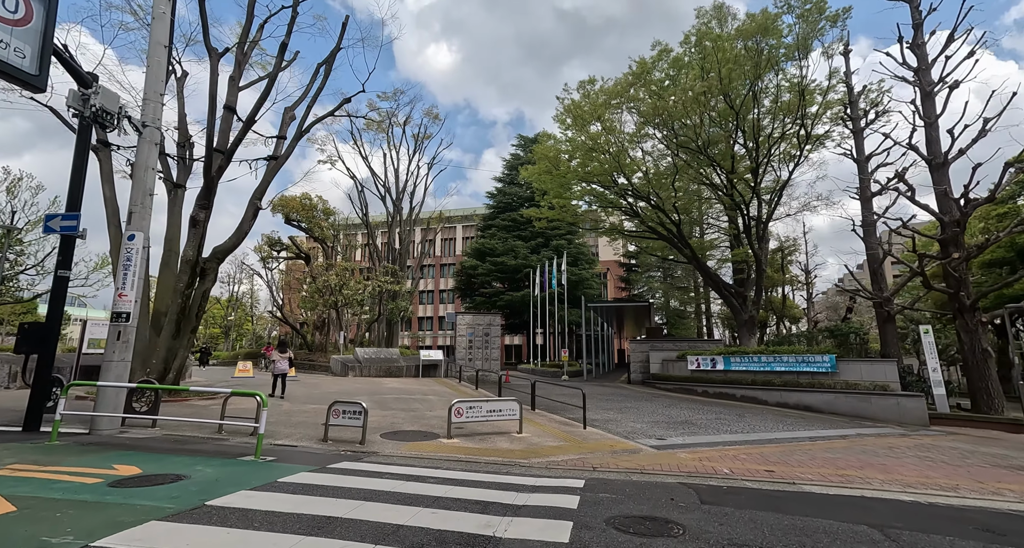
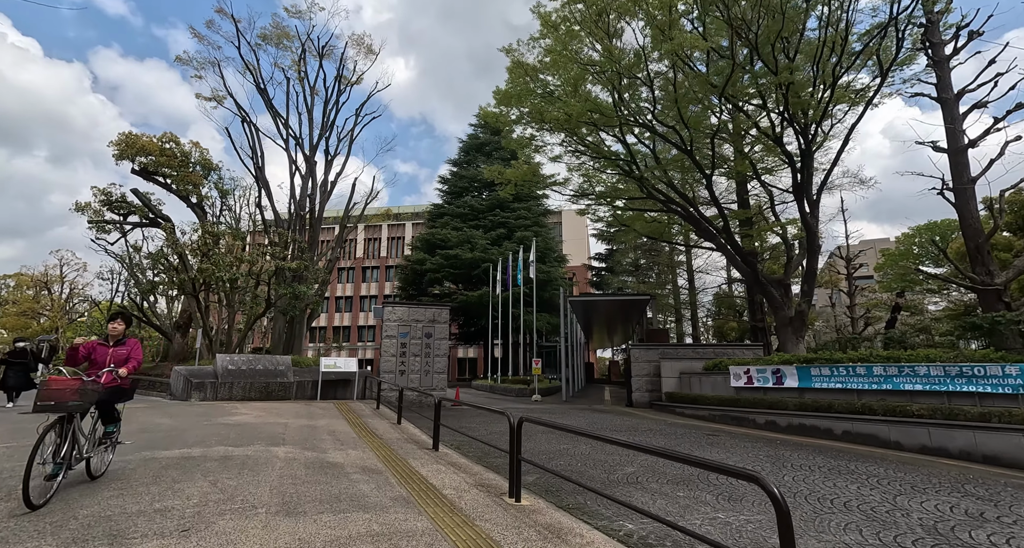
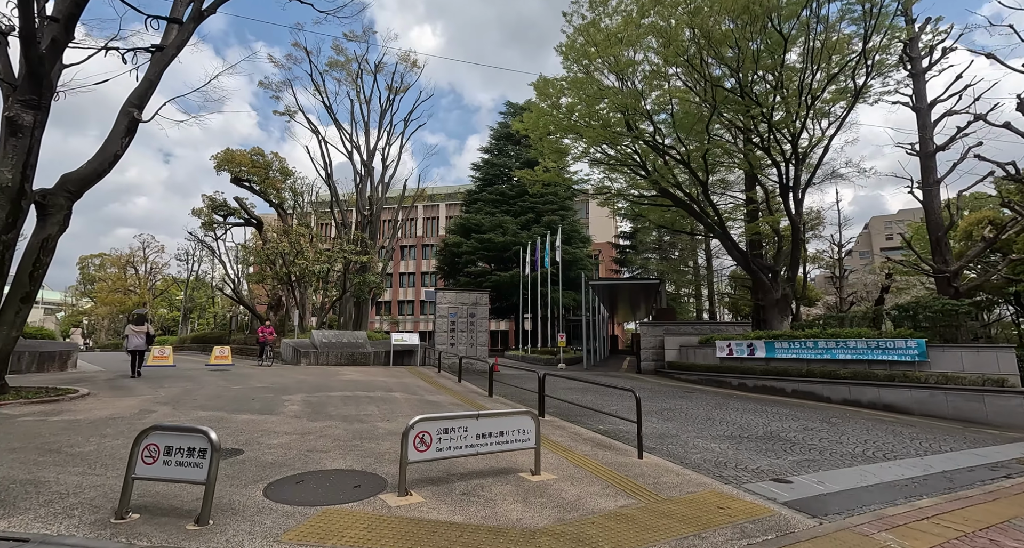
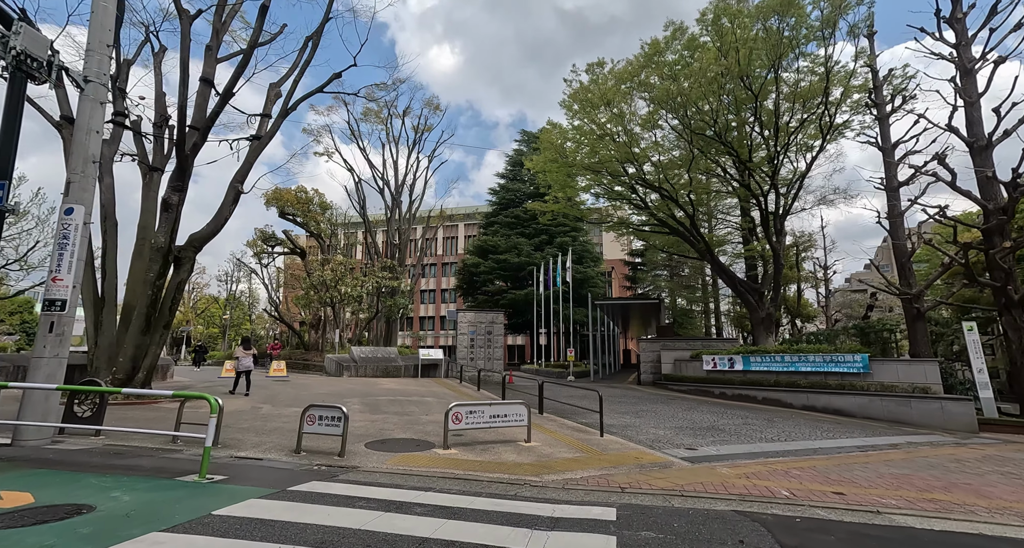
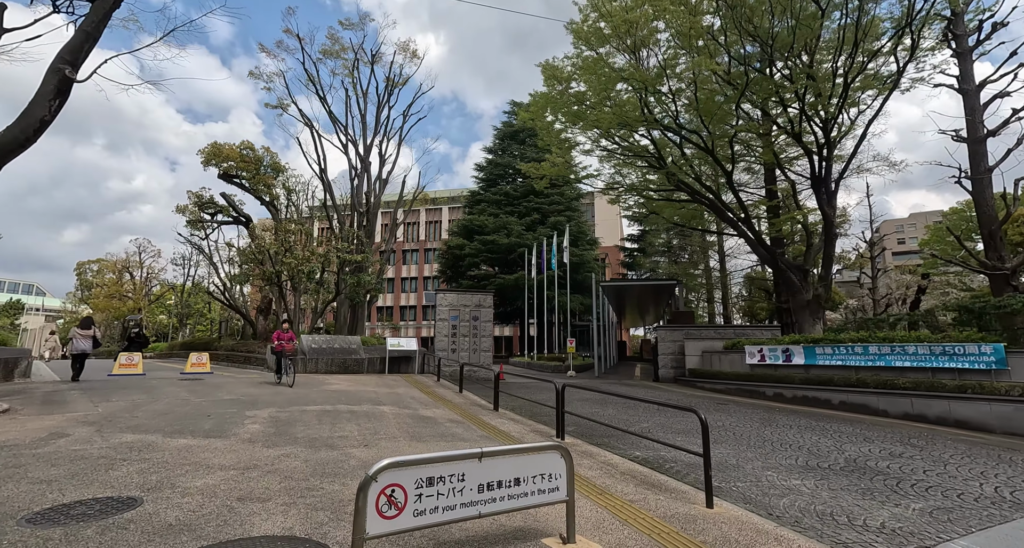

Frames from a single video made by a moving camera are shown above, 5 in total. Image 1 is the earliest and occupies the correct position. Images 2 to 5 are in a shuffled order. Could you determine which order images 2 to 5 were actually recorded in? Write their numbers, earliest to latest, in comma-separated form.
4, 3, 5, 2
